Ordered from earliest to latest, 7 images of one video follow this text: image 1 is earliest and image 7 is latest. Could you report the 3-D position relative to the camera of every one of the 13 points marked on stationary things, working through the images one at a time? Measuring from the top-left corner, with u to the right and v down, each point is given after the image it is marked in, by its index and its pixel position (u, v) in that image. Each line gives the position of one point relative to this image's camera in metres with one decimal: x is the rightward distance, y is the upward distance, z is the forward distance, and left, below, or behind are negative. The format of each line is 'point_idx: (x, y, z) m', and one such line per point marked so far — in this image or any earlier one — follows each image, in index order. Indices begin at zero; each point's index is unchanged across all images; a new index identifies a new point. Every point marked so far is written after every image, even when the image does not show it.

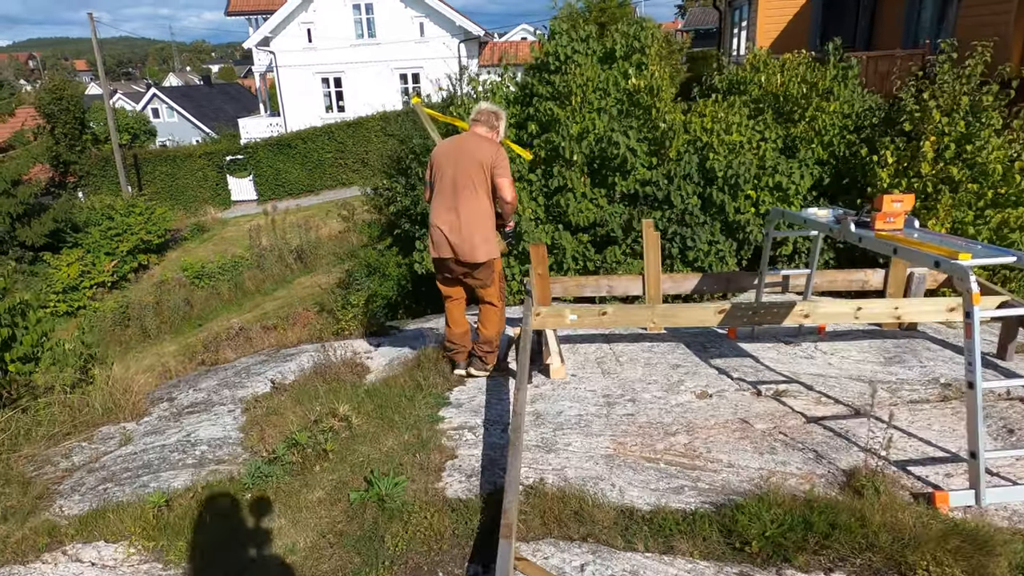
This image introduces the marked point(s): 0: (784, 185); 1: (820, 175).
0: (+3.1, +1.2, +7.4) m
1: (+3.6, +1.3, +7.7) m
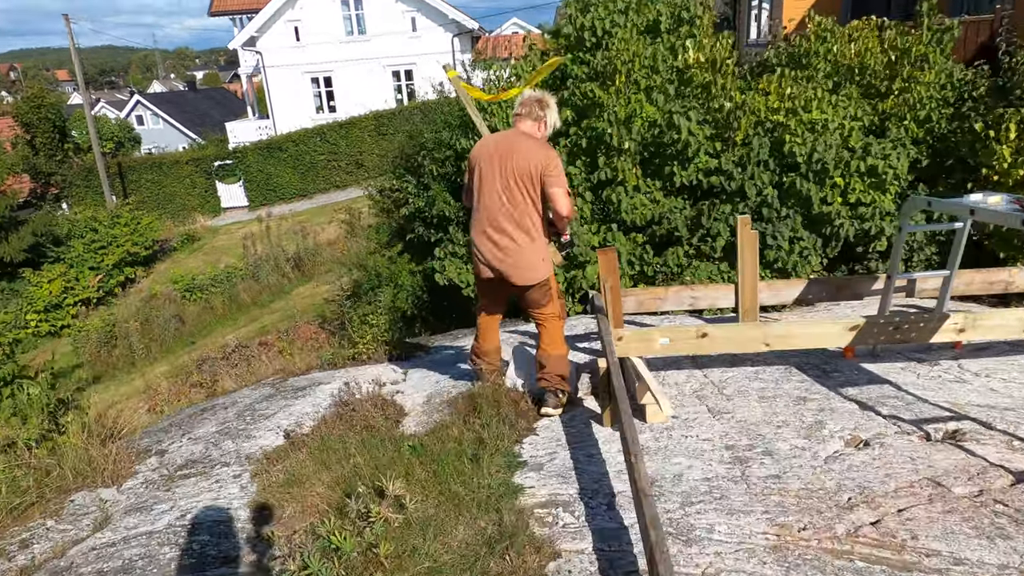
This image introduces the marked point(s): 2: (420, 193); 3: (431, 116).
0: (+3.5, +1.1, +6.3) m
1: (+4.0, +1.3, +6.5) m
2: (-1.4, +1.4, +9.9) m
3: (-1.4, +2.9, +11.1) m
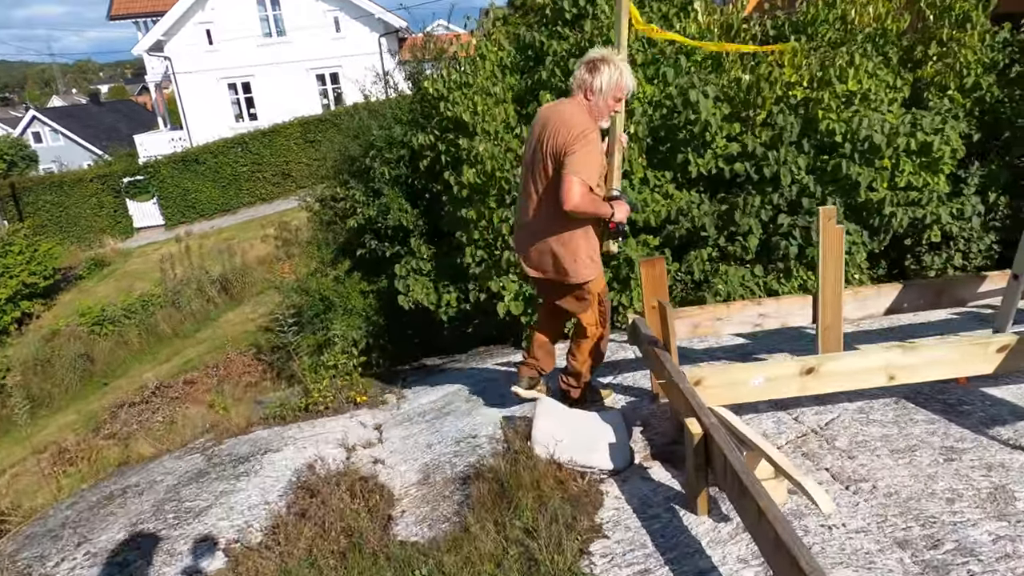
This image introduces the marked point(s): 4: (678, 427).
0: (+3.4, +1.2, +5.3) m
1: (+3.9, +1.3, +5.6) m
2: (-1.8, +1.1, +8.5) m
3: (-2.0, +2.6, +9.7) m
4: (+0.9, -0.7, +3.5) m
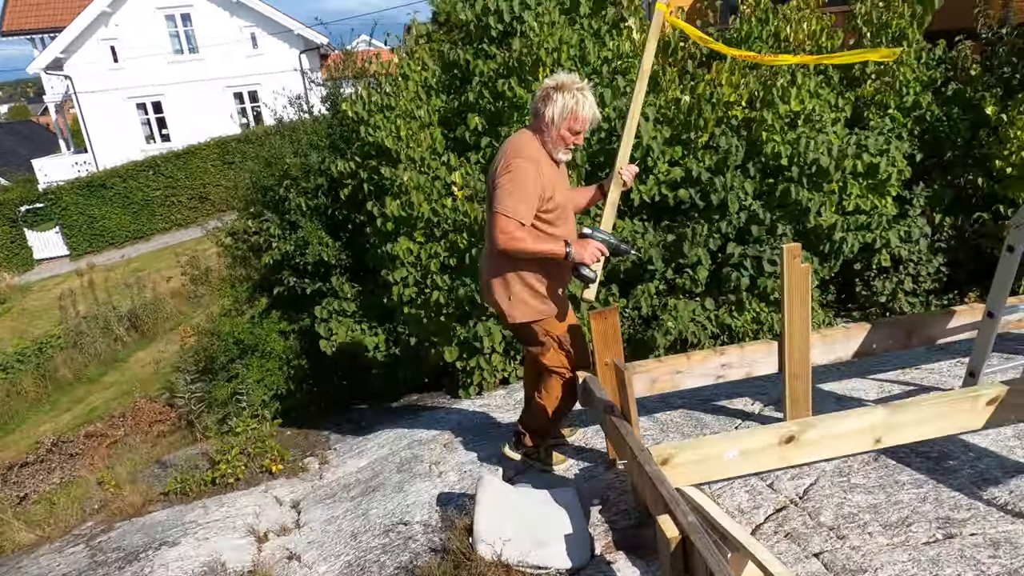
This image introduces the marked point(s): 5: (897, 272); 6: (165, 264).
0: (+2.9, +0.9, +5.1) m
1: (+3.3, +1.1, +5.5) m
2: (-2.6, +0.7, +7.7) m
3: (-3.0, +2.1, +8.9) m
4: (+0.6, -1.0, +3.0) m
5: (+3.2, +0.1, +5.5) m
6: (-10.0, +0.7, +19.0) m
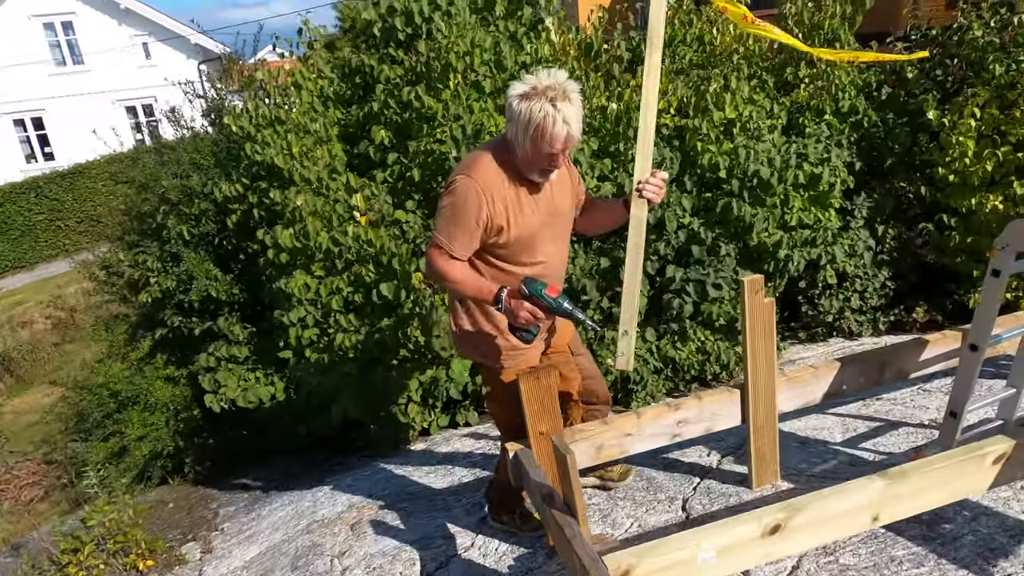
0: (+2.2, +0.8, +4.7) m
1: (+2.6, +1.0, +5.1) m
2: (-3.5, +0.2, +6.7) m
3: (-4.1, +1.6, +7.9) m
4: (+0.3, -1.2, +2.4) m
5: (+2.6, 0.0, +5.1) m
6: (-12.0, -0.2, +17.1) m
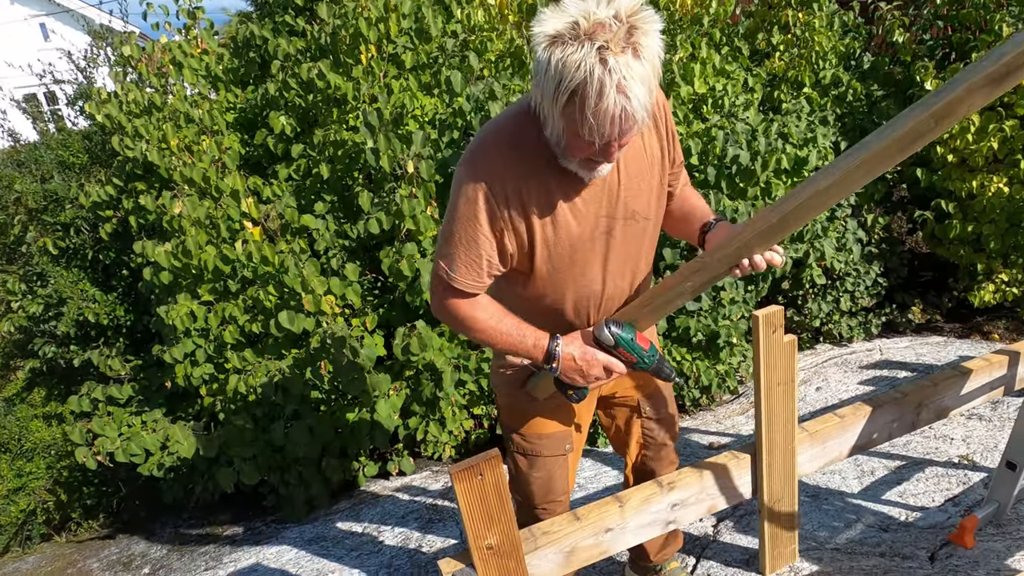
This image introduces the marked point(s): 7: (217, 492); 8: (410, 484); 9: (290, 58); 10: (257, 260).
0: (+1.8, +0.8, +4.0) m
1: (+2.2, +1.0, +4.4) m
2: (-4.0, 0.0, +5.6) m
3: (-4.7, +1.4, +6.6) m
4: (+0.2, -1.4, +1.6) m
5: (+2.2, 0.0, +4.5) m
6: (-13.3, -0.5, +15.2) m
7: (-1.8, -1.3, +4.1) m
8: (-0.6, -1.2, +4.0) m
9: (-1.5, +1.6, +4.5) m
10: (-1.4, +0.2, +3.7) m
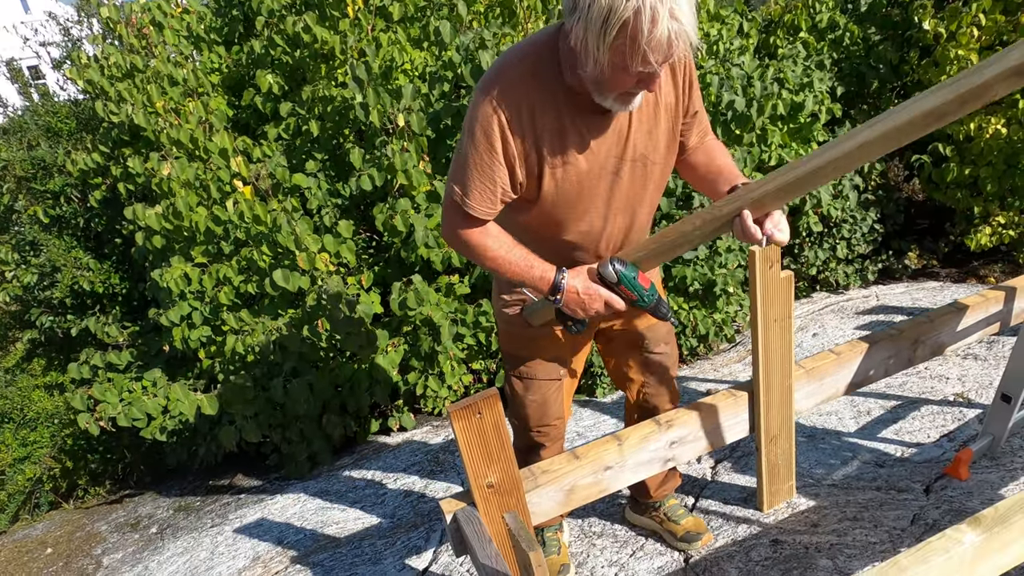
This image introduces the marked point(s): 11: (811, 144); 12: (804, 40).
0: (+1.8, +1.1, +3.9) m
1: (+2.1, +1.4, +4.4) m
2: (-4.1, +0.3, +5.5) m
3: (-4.8, +1.7, +6.5) m
4: (+0.2, -1.2, +1.6) m
5: (+2.1, +0.3, +4.4) m
6: (-13.4, 0.0, +15.1) m
7: (-1.8, -1.0, +4.2) m
8: (-0.6, -0.9, +4.0) m
9: (-1.6, +1.8, +4.4) m
10: (-1.5, +0.4, +3.7) m
11: (+1.9, +0.9, +4.2) m
12: (+1.9, +1.6, +4.3) m
